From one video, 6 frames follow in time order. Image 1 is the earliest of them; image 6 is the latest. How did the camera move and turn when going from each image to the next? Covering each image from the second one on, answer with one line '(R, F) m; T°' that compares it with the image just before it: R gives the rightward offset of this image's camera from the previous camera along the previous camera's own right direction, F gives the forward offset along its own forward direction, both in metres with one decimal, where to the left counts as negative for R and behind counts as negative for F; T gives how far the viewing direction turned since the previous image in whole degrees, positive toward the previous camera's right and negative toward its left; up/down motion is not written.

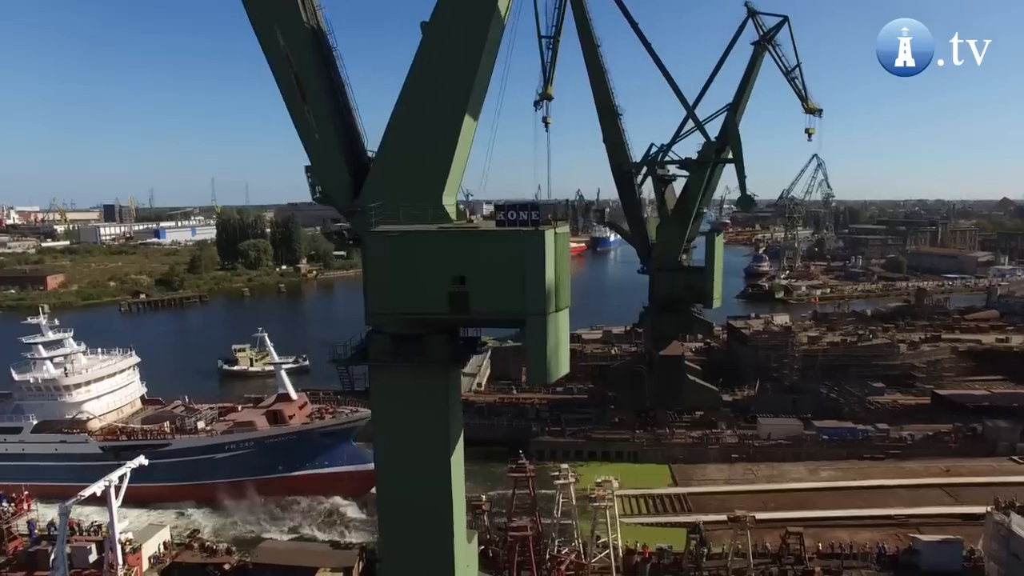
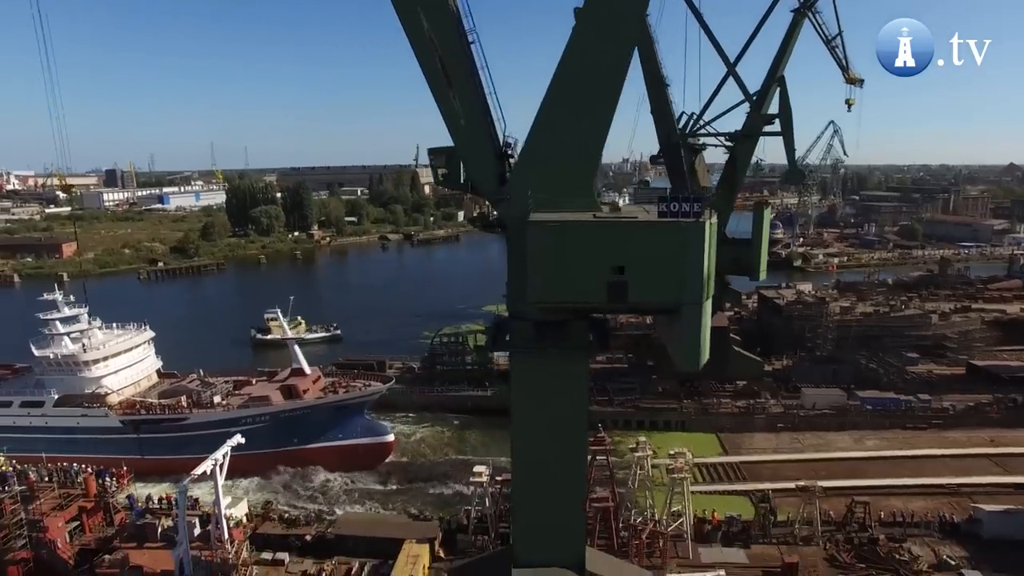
(-1.1, -0.1) m; 0°
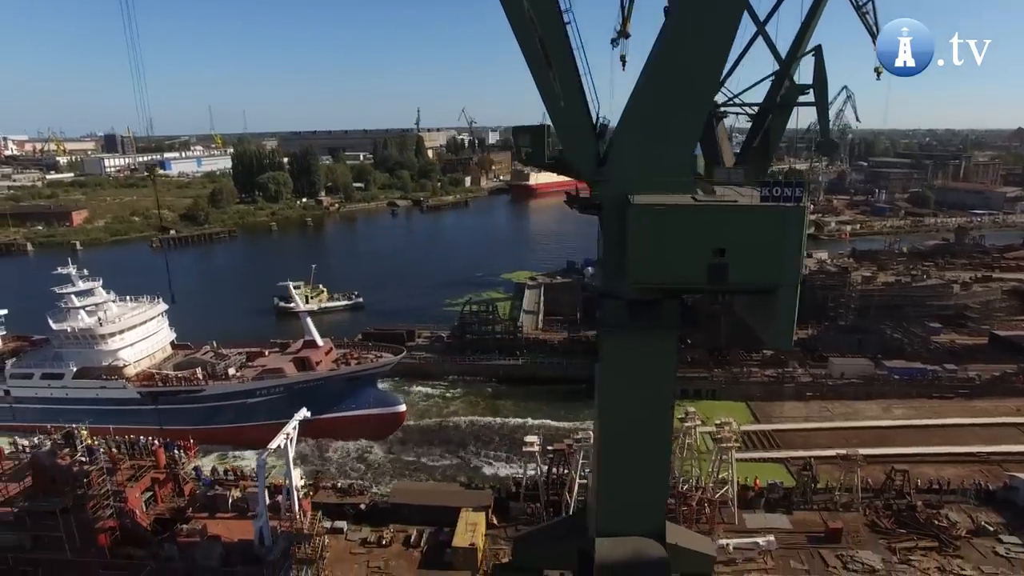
(-0.7, -0.1) m; 0°
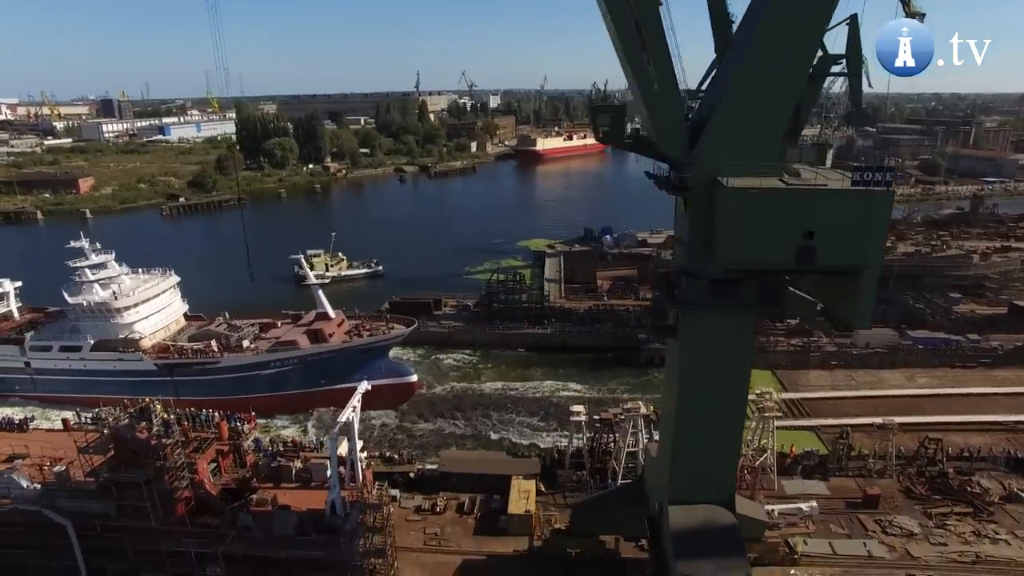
(-0.7, -0.1) m; 0°
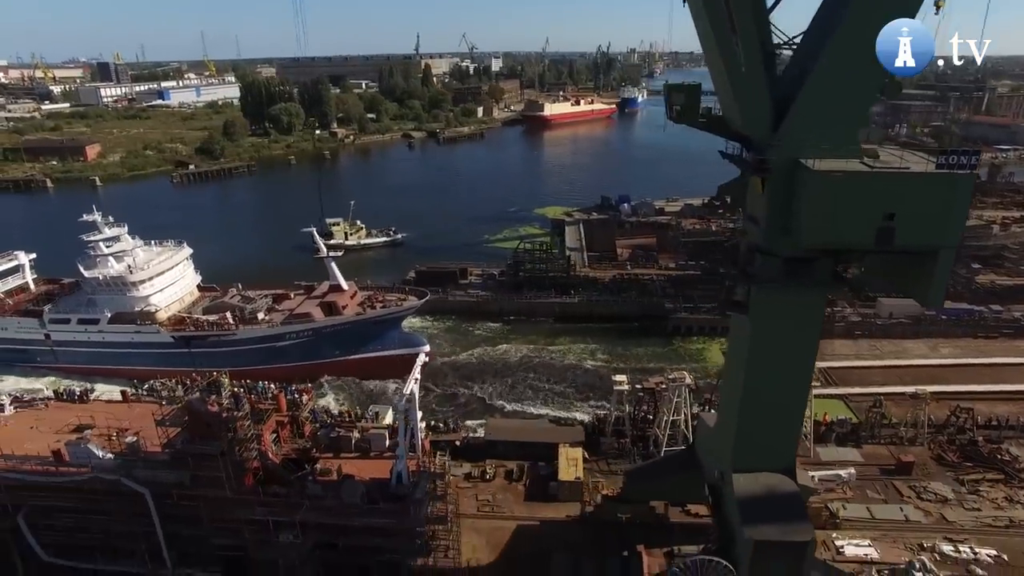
(-0.7, -0.1) m; 0°
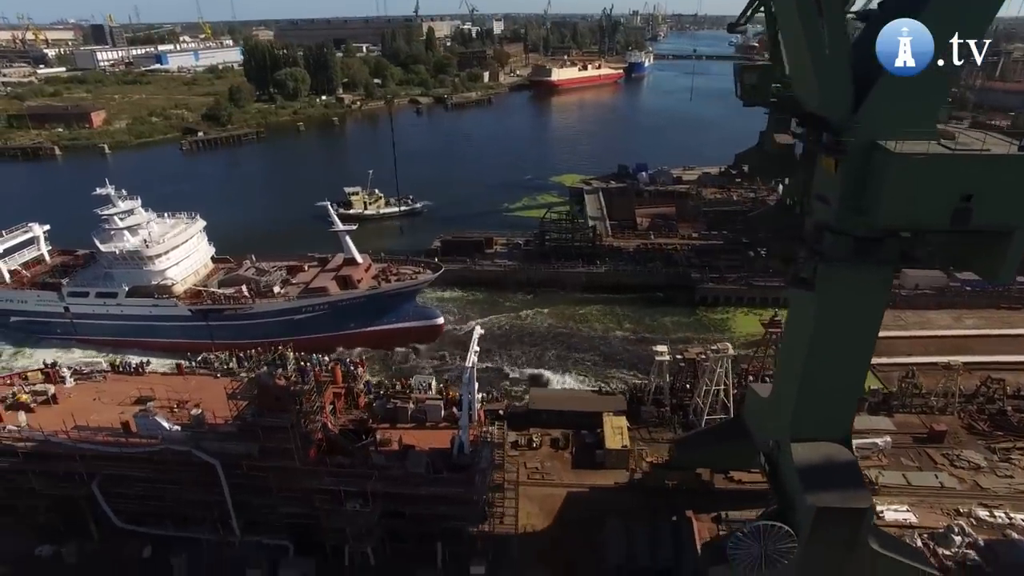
(-0.7, -0.1) m; 0°
